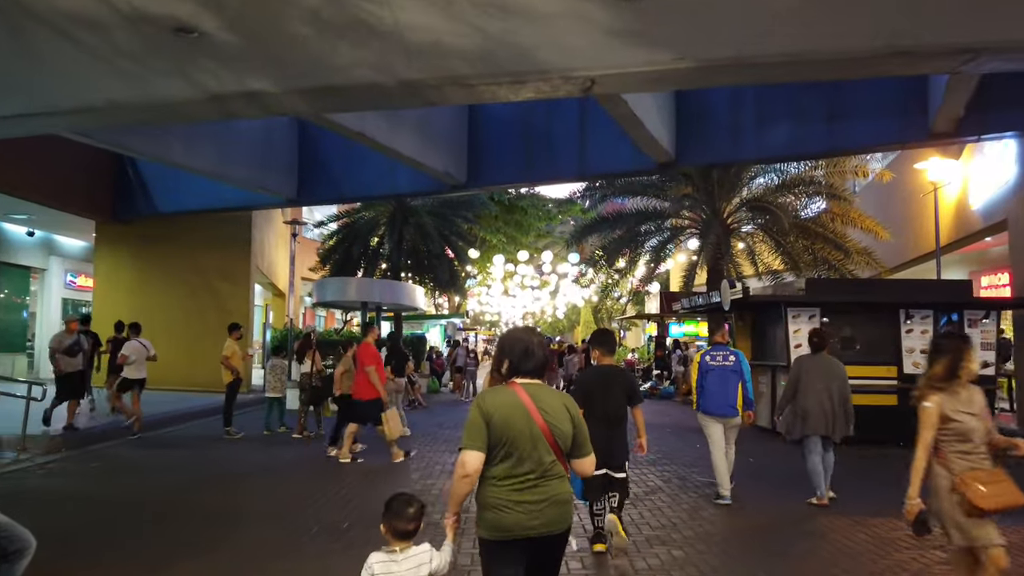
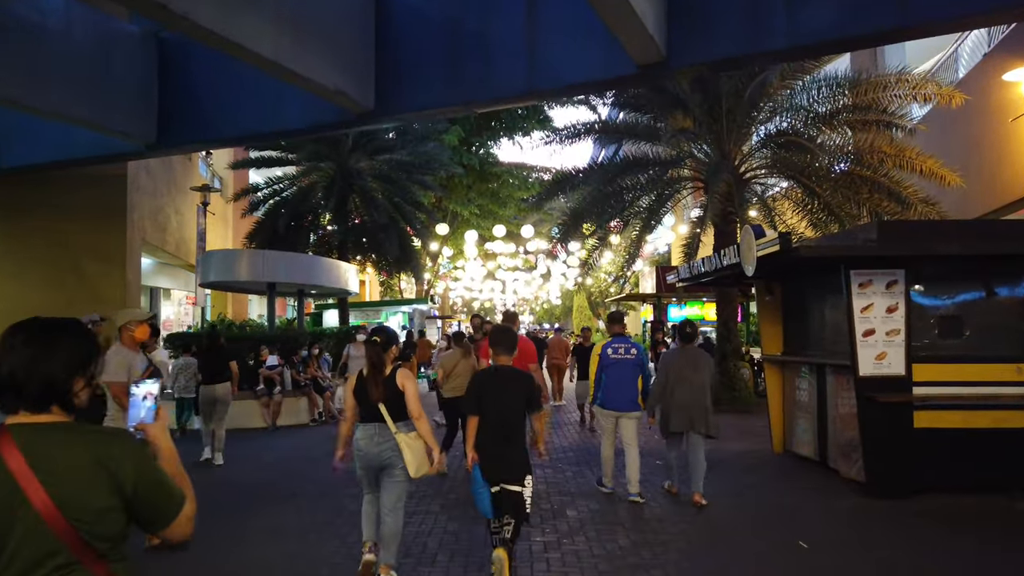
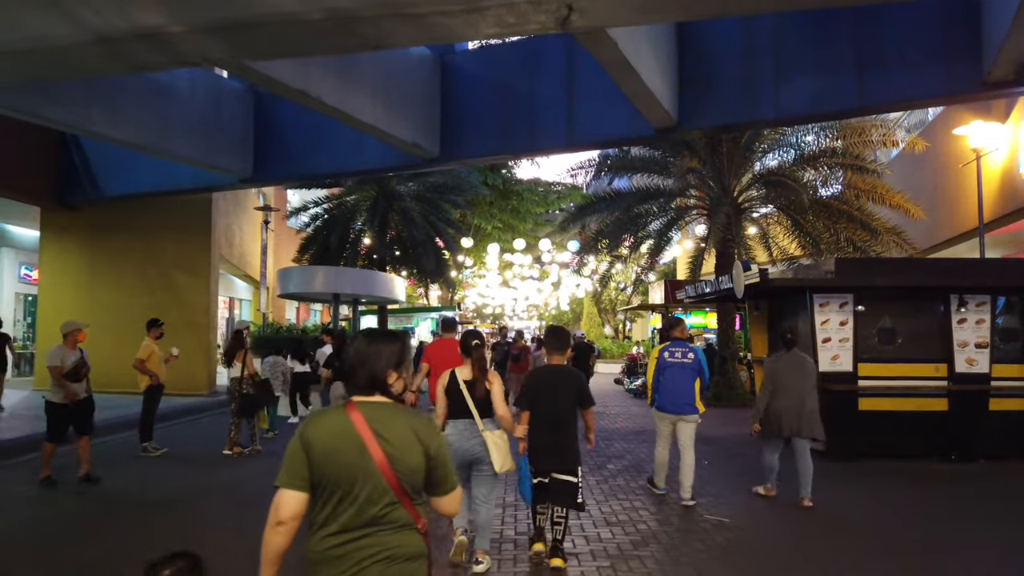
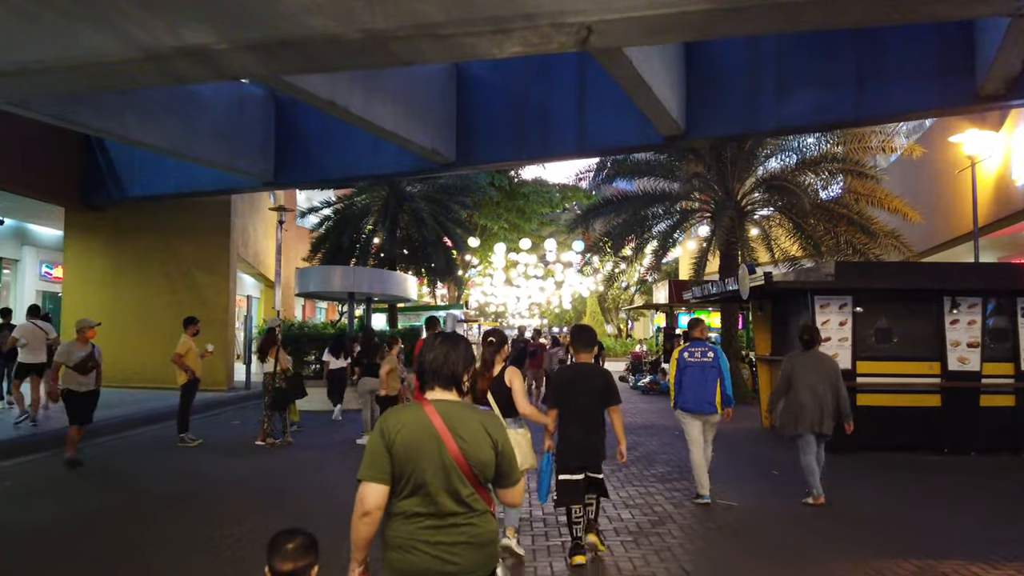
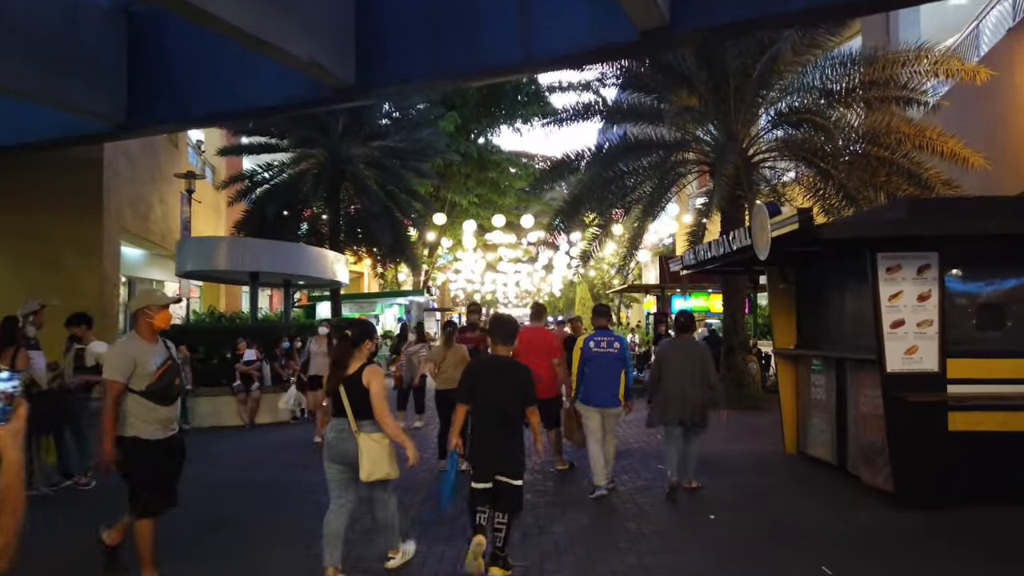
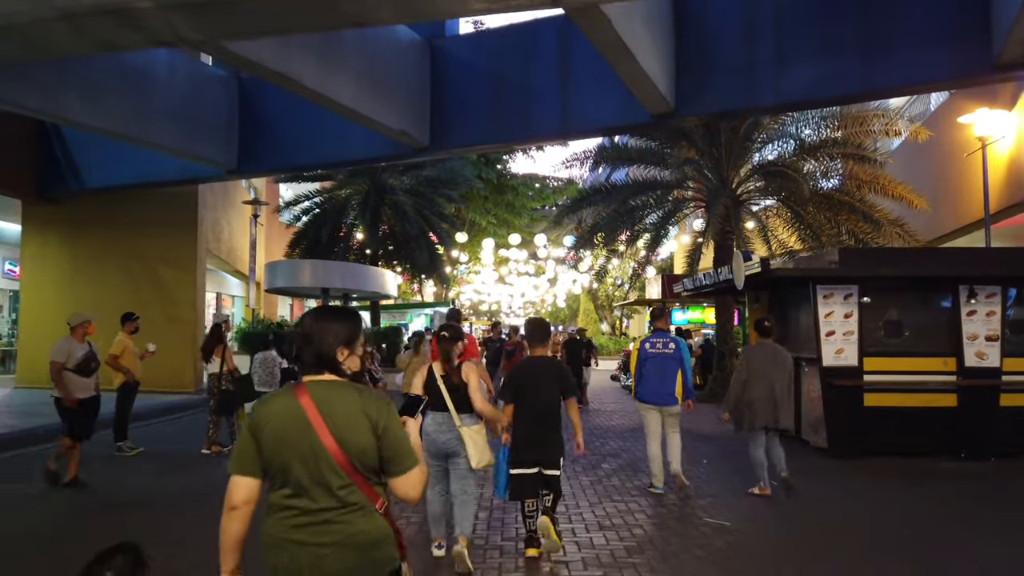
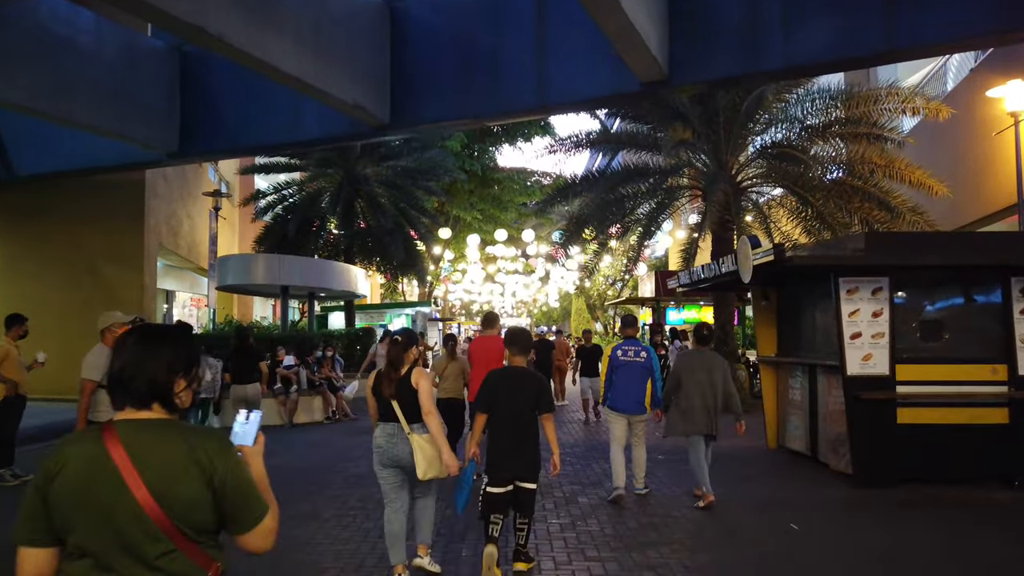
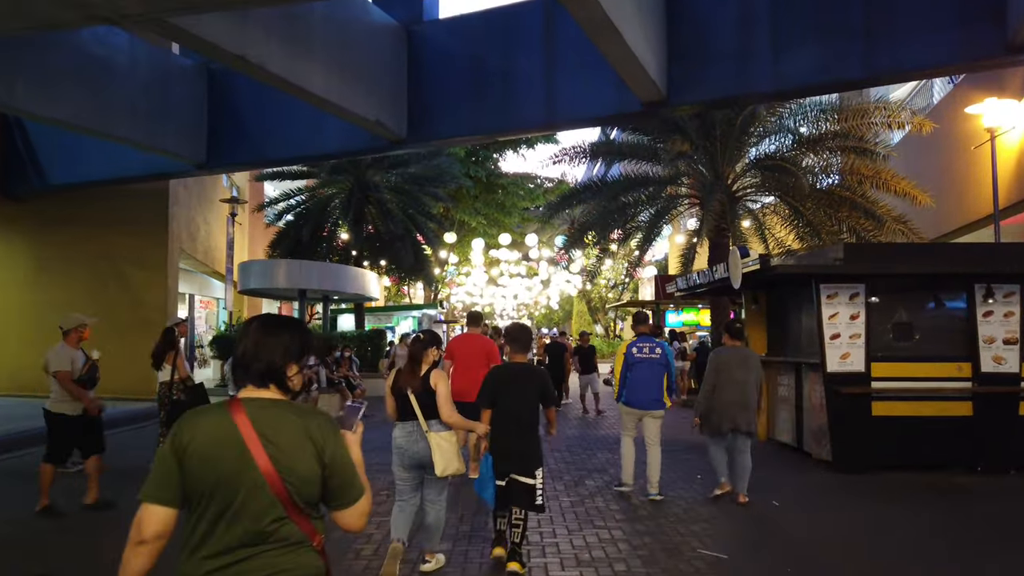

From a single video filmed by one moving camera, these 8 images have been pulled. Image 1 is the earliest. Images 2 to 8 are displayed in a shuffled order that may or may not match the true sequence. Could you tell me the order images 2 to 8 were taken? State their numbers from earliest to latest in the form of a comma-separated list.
4, 3, 6, 8, 7, 2, 5
